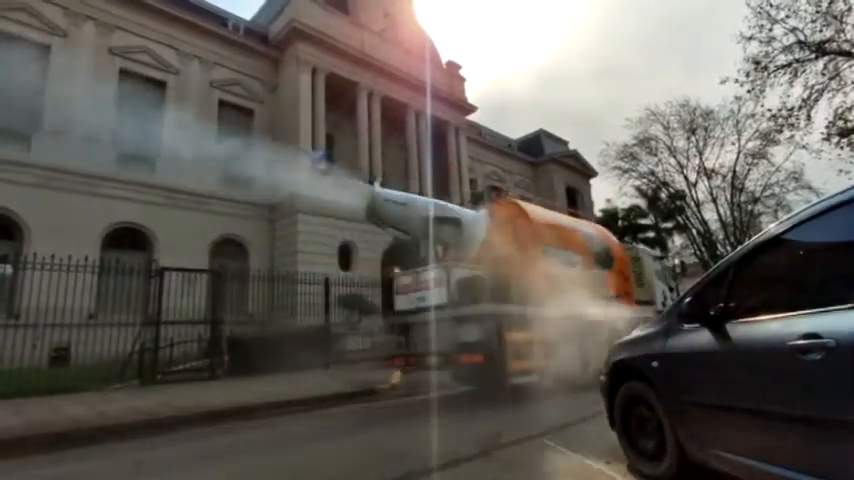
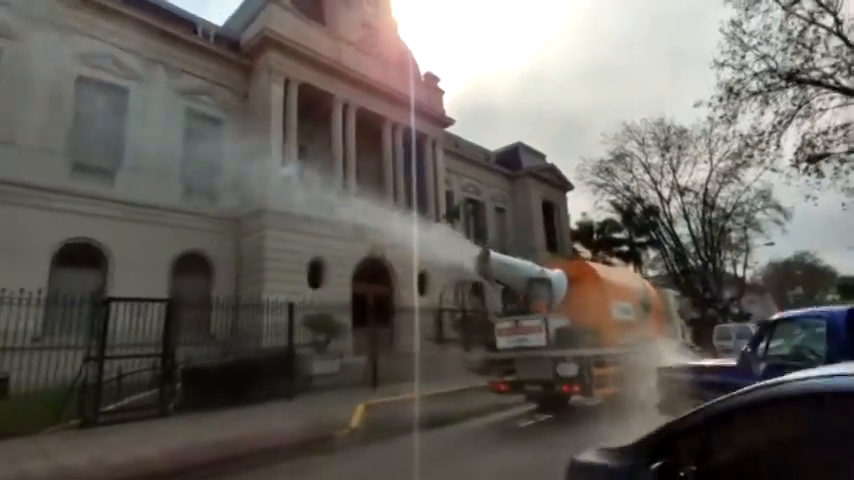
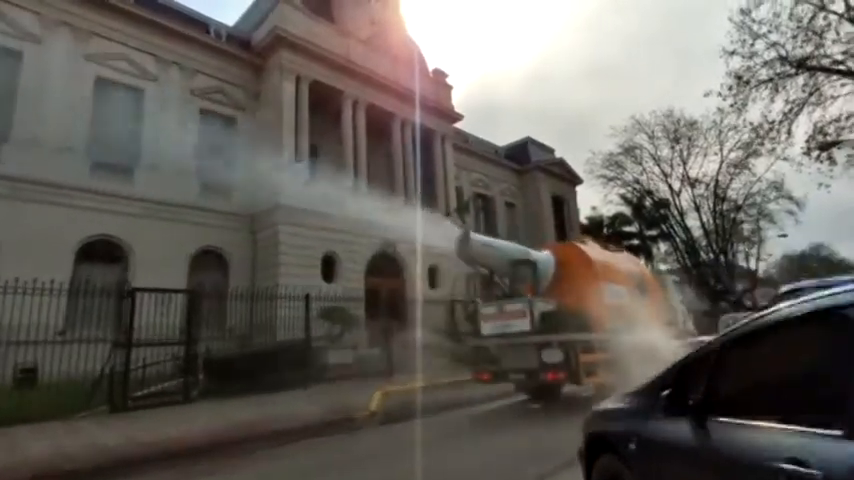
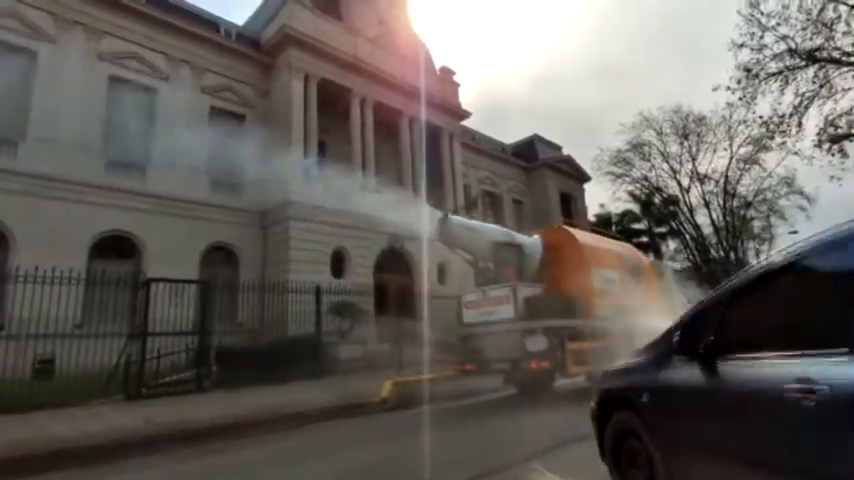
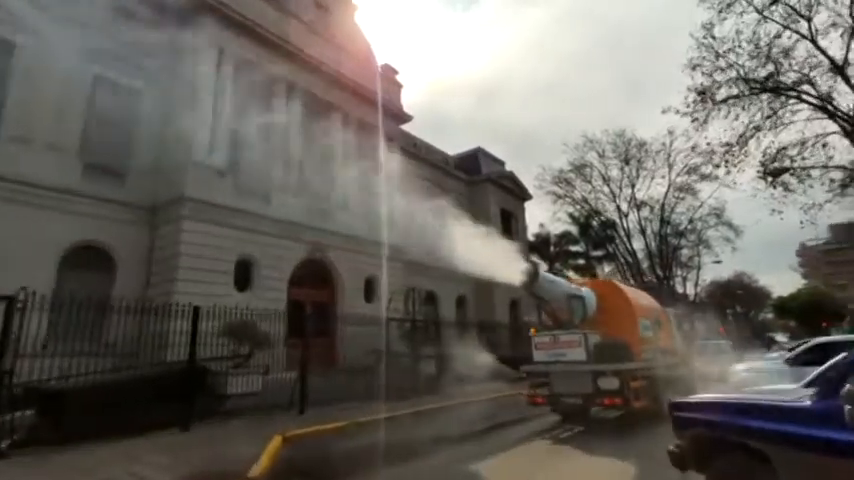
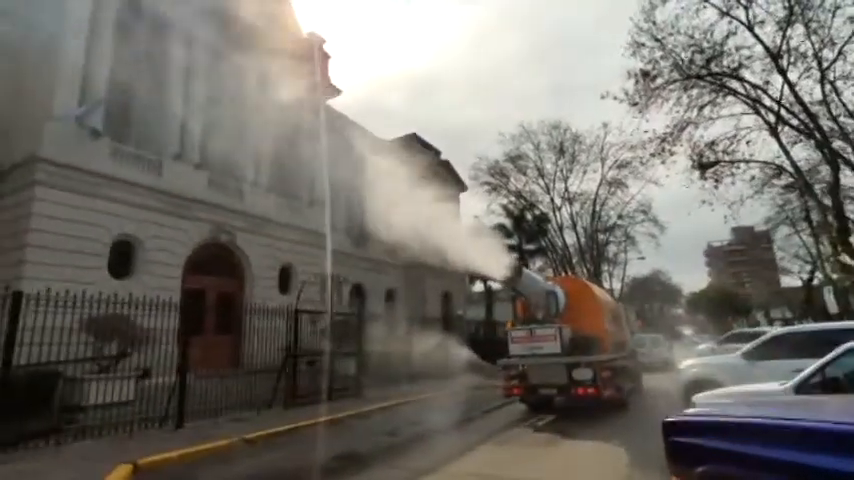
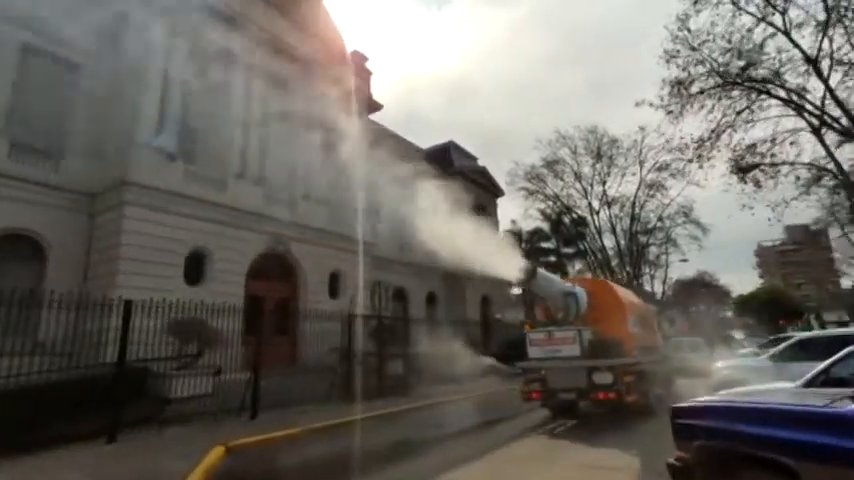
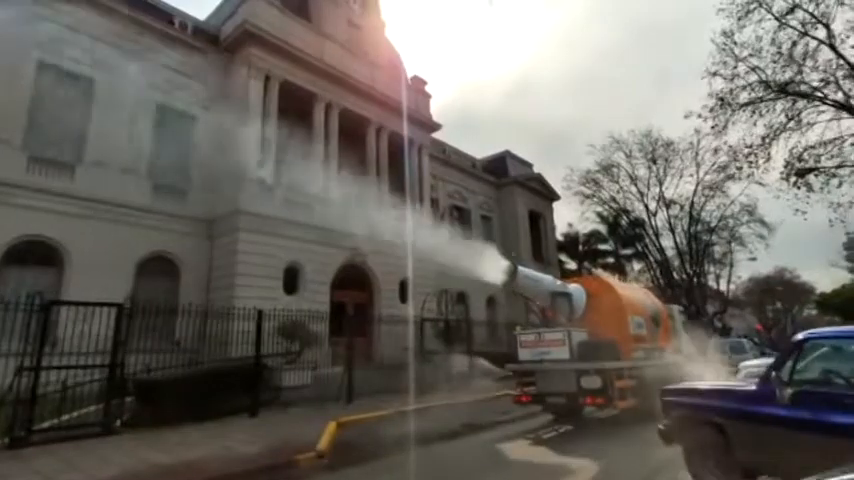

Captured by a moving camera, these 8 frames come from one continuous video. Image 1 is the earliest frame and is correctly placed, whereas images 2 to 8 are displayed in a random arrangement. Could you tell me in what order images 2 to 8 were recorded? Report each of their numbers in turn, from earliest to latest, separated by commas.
4, 3, 2, 8, 5, 7, 6
